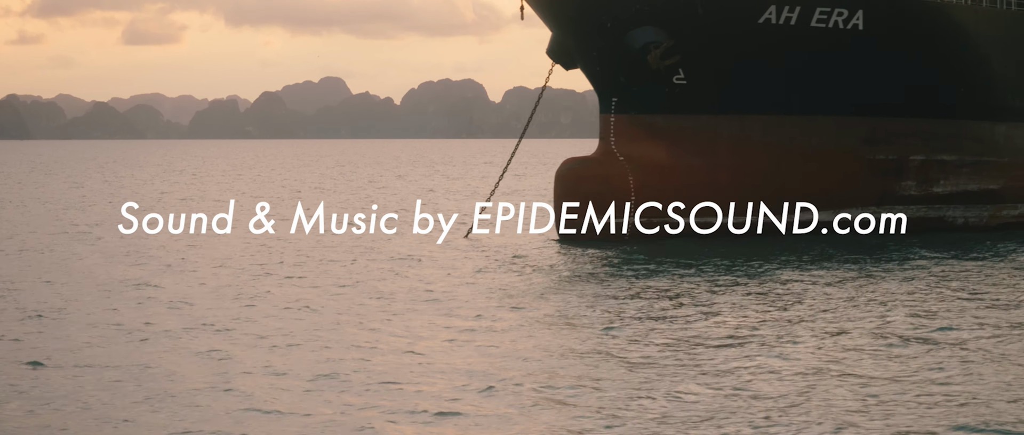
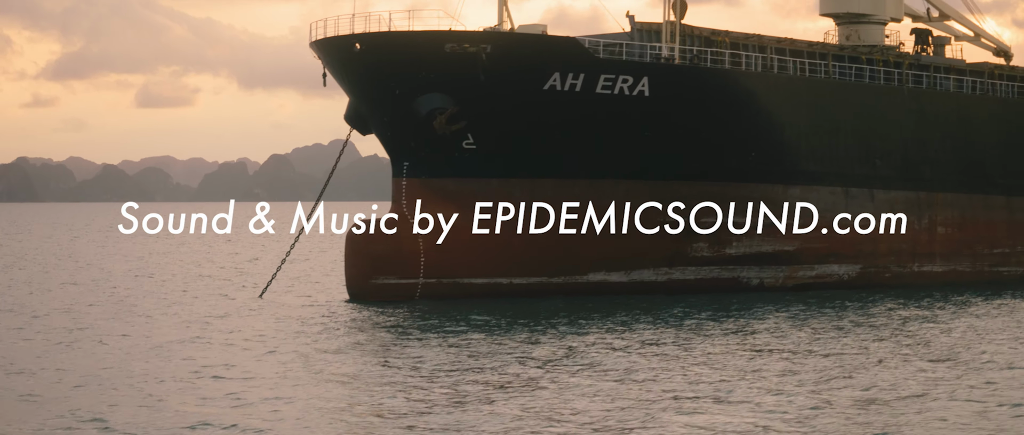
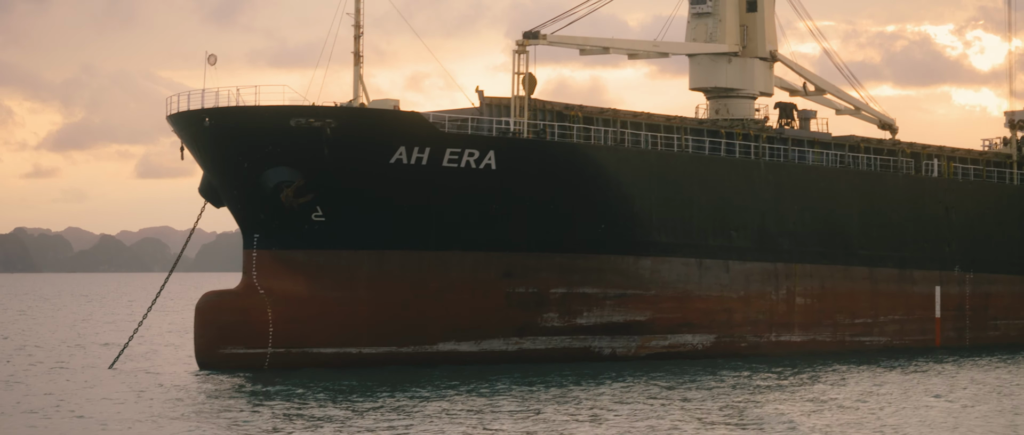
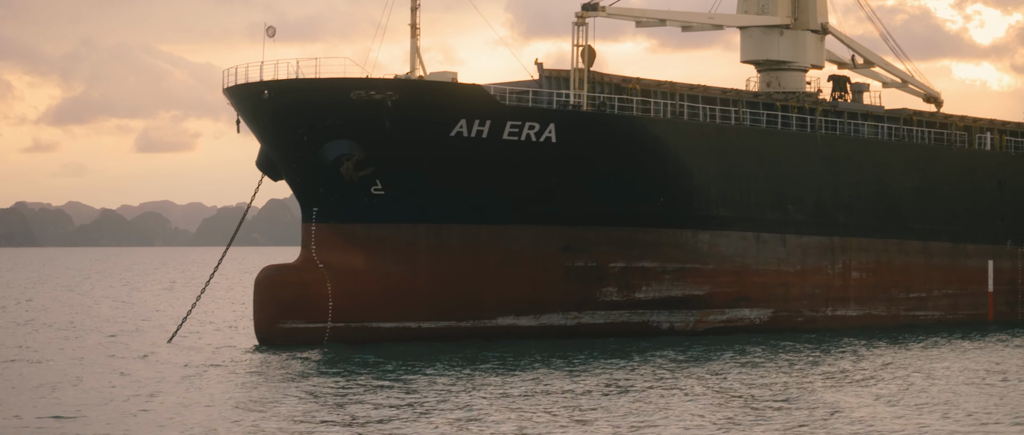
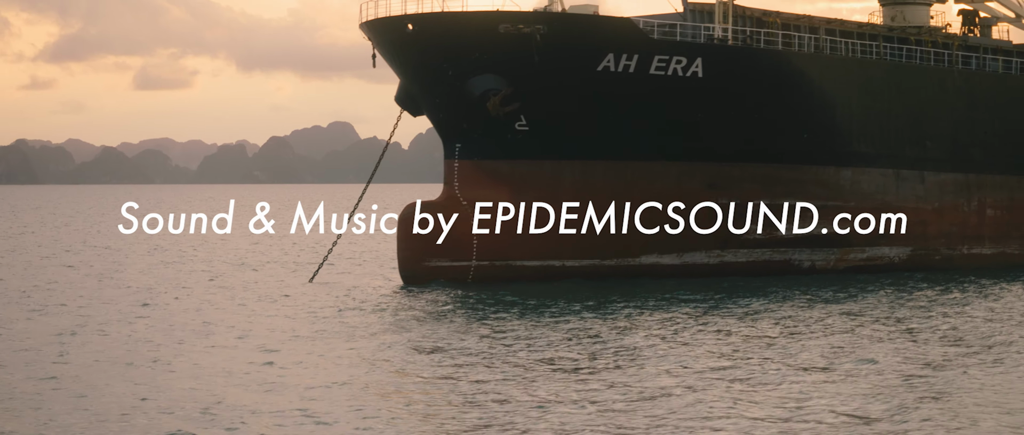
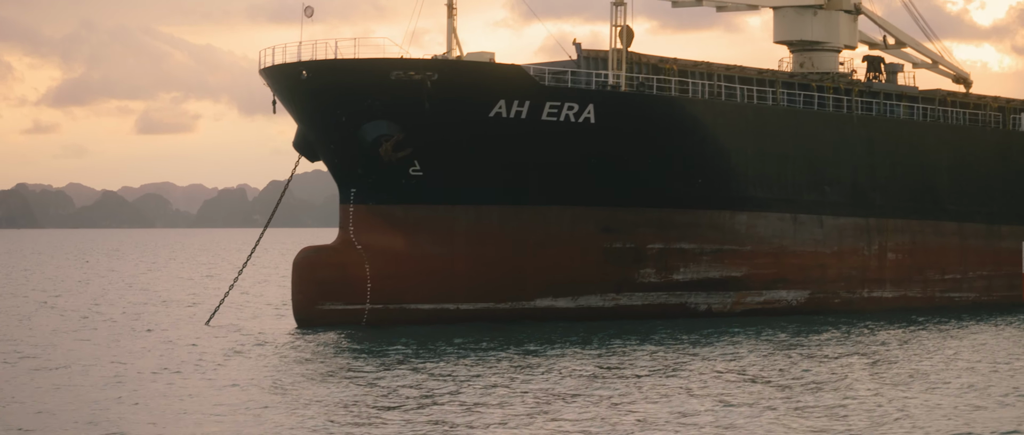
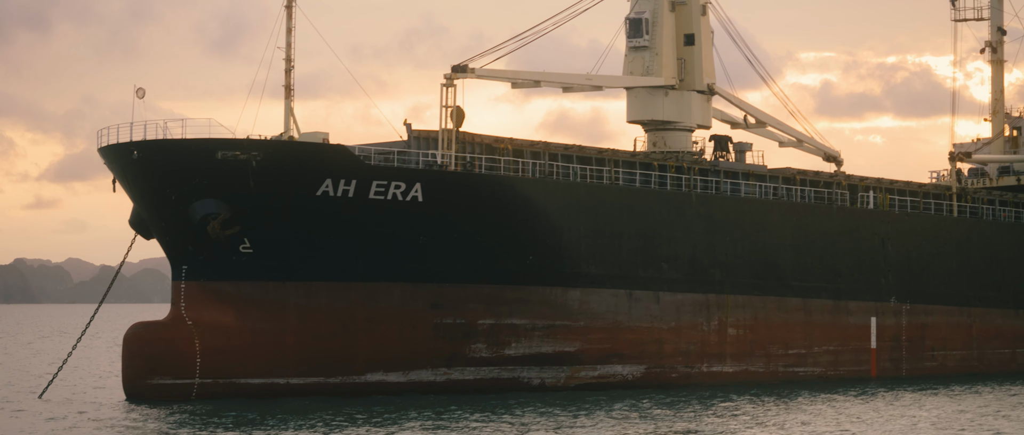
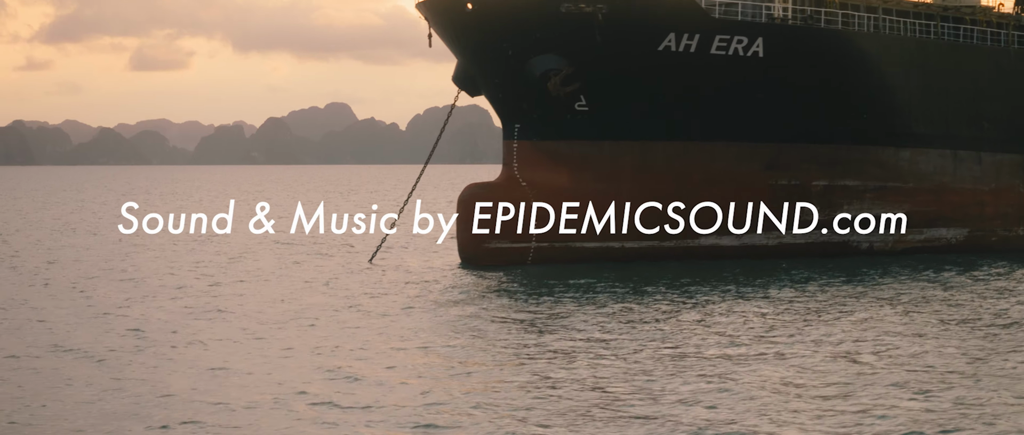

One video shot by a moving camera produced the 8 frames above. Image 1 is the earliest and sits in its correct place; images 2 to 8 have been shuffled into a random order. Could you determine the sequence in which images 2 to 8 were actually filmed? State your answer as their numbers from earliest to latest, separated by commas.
8, 5, 2, 6, 4, 3, 7
